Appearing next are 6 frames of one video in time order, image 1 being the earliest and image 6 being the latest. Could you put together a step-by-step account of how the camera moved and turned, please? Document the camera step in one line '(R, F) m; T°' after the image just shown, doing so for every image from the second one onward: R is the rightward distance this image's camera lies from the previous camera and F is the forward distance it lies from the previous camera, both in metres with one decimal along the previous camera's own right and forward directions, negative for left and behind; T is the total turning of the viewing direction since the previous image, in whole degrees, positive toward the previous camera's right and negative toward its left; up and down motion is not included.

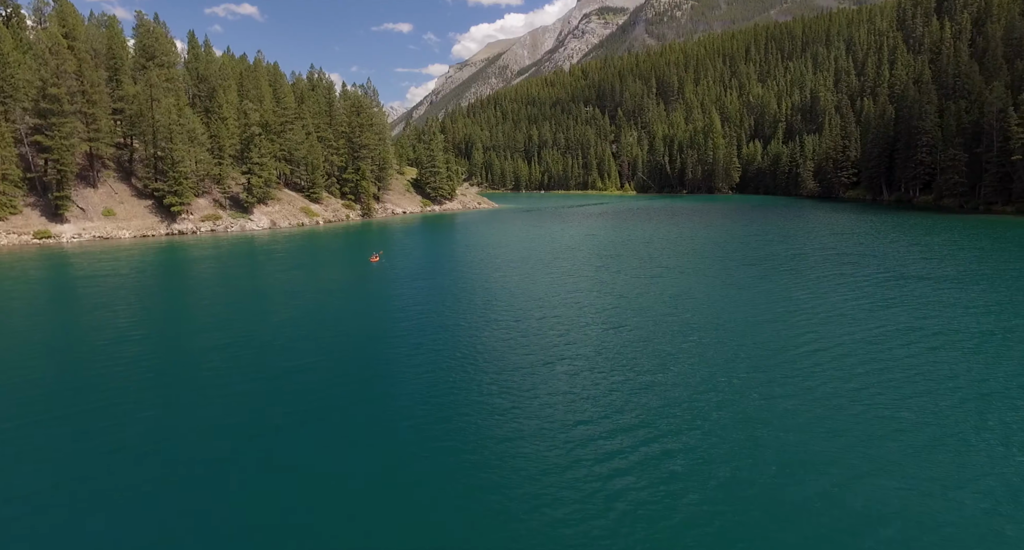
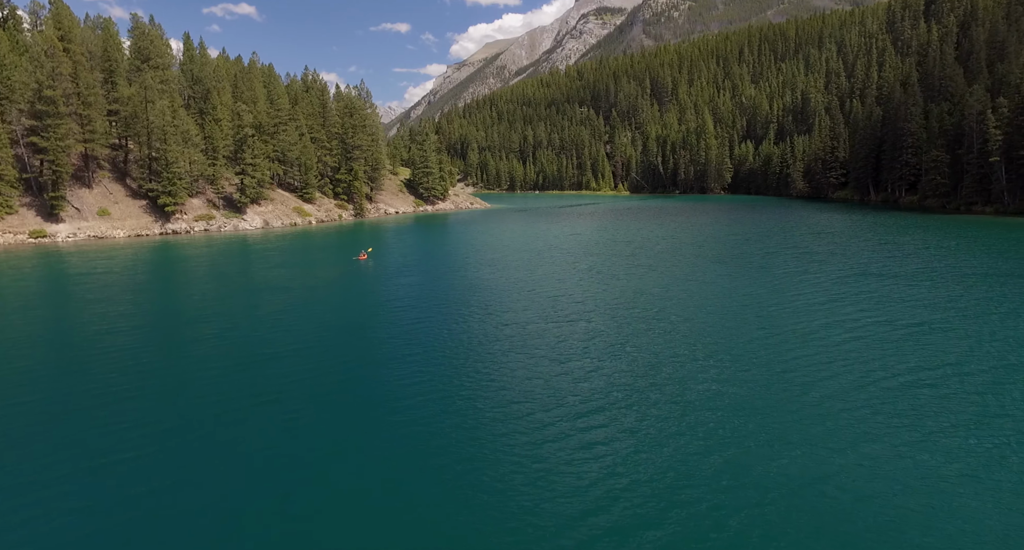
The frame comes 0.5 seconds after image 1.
(+1.5, -1.6) m; 0°
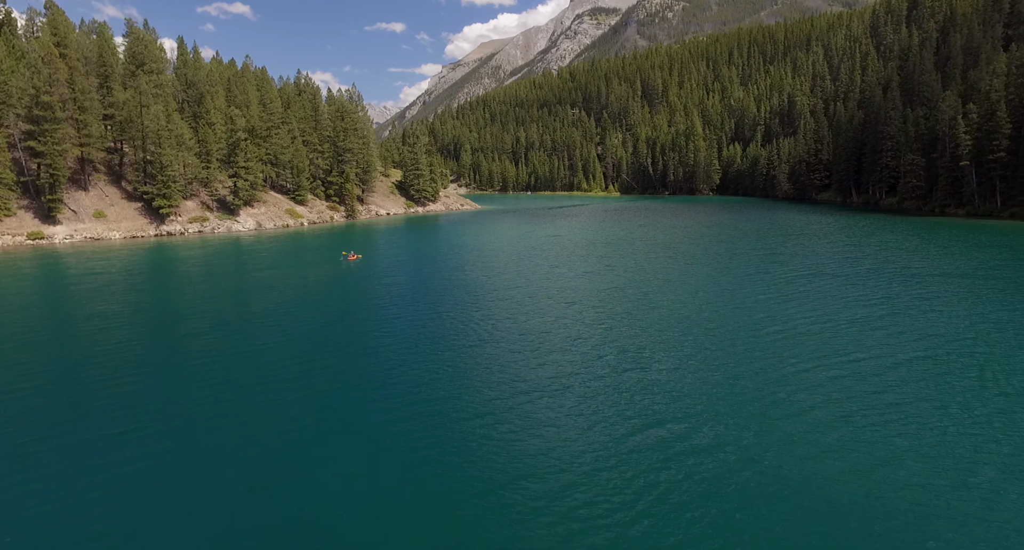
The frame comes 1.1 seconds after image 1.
(+1.4, -2.4) m; 0°
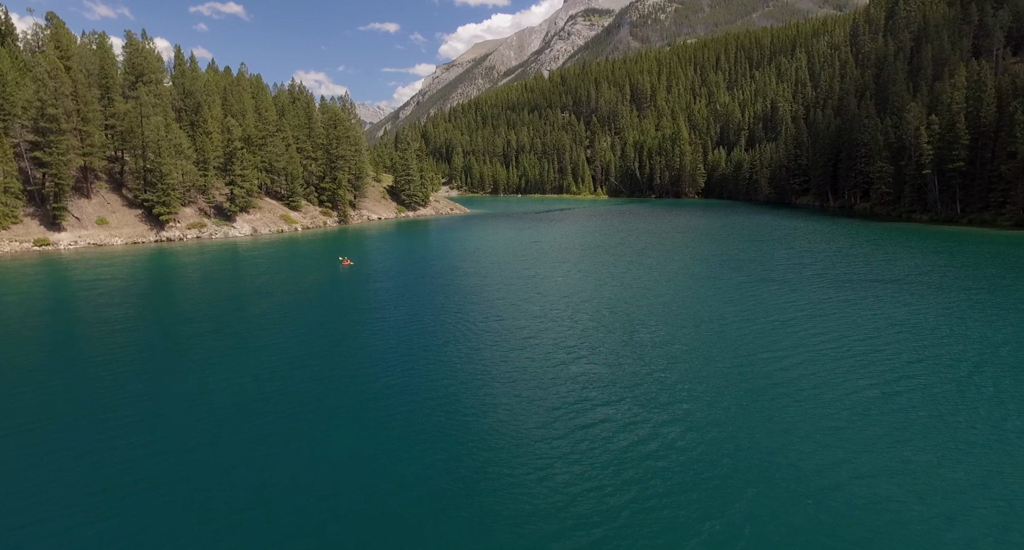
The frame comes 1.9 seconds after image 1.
(+1.5, -4.1) m; +1°
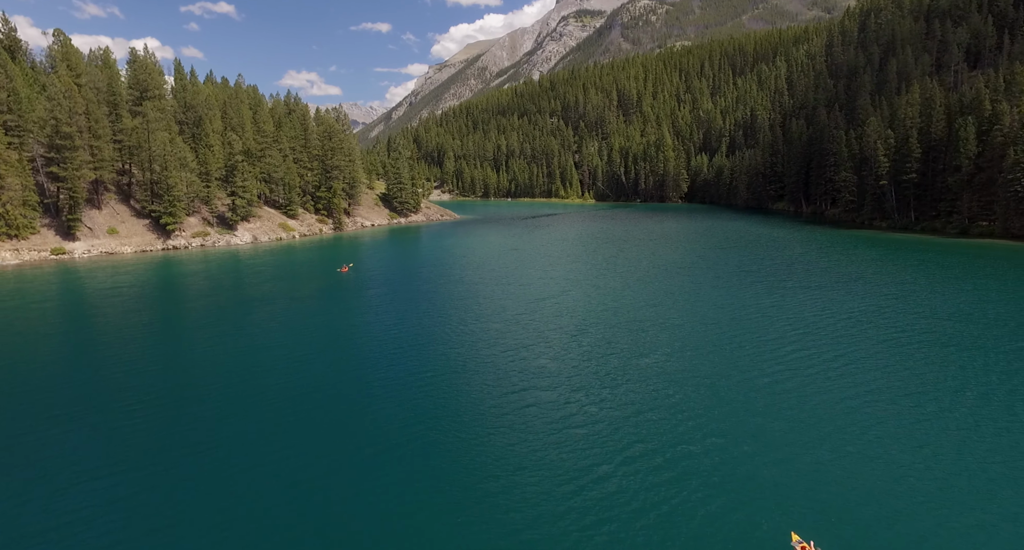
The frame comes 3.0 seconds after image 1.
(+1.4, -6.2) m; +1°
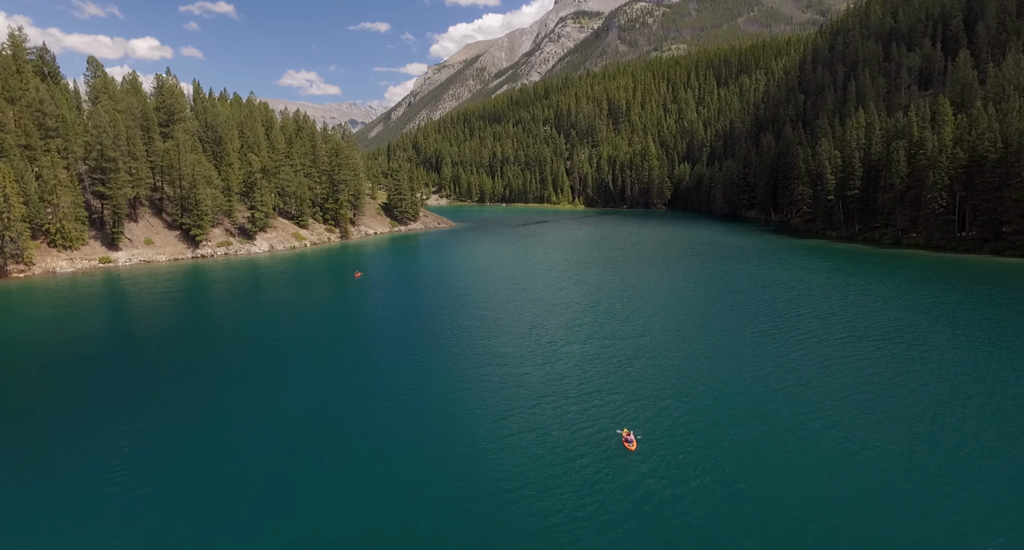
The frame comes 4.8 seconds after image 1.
(+2.2, -12.2) m; 0°
